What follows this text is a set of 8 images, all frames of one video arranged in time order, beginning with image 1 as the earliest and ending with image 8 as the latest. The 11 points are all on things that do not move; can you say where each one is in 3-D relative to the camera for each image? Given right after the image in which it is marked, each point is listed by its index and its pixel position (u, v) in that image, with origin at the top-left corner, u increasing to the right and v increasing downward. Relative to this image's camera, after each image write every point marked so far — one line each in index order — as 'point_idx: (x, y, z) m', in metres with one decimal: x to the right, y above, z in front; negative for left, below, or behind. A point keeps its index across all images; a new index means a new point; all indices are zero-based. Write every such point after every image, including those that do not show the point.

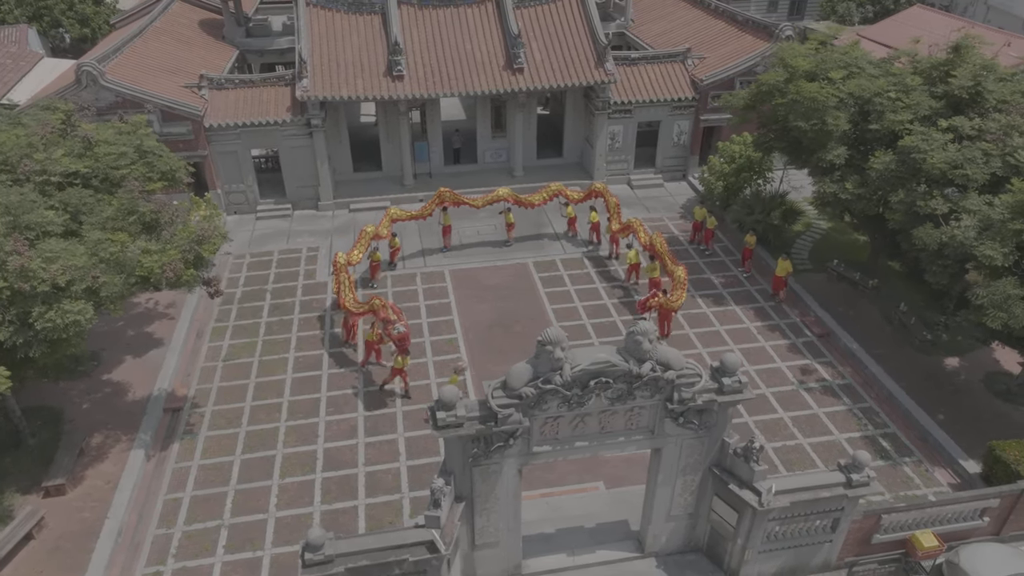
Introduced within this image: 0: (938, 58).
0: (+10.4, +5.6, +17.3) m
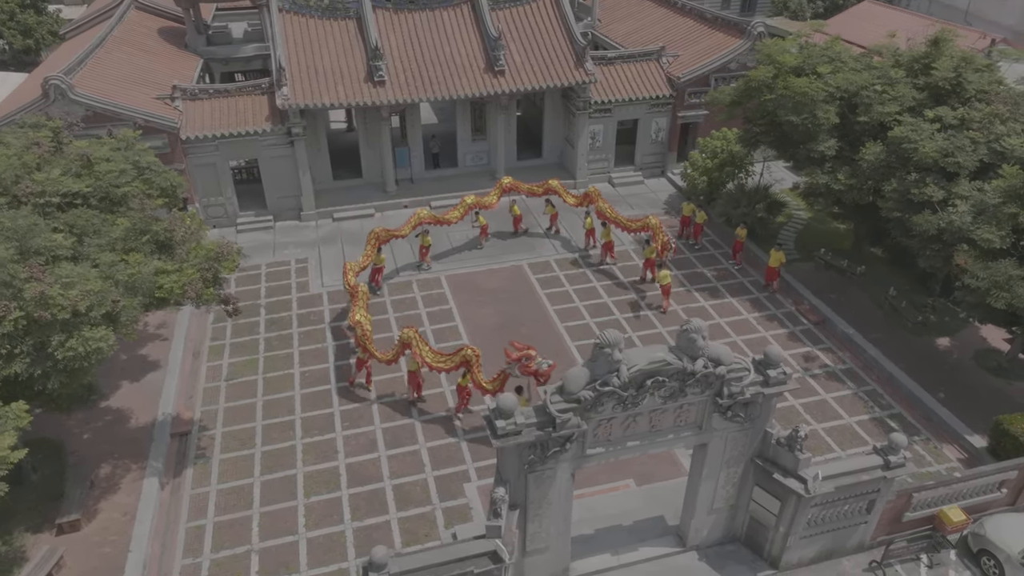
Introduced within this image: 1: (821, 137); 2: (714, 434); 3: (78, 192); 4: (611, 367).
0: (+10.3, +6.0, +18.1) m
1: (+7.8, +3.8, +18.1) m
2: (+3.2, -2.3, +11.2) m
3: (-7.8, +1.7, +12.9) m
4: (+1.4, -1.1, +9.8) m
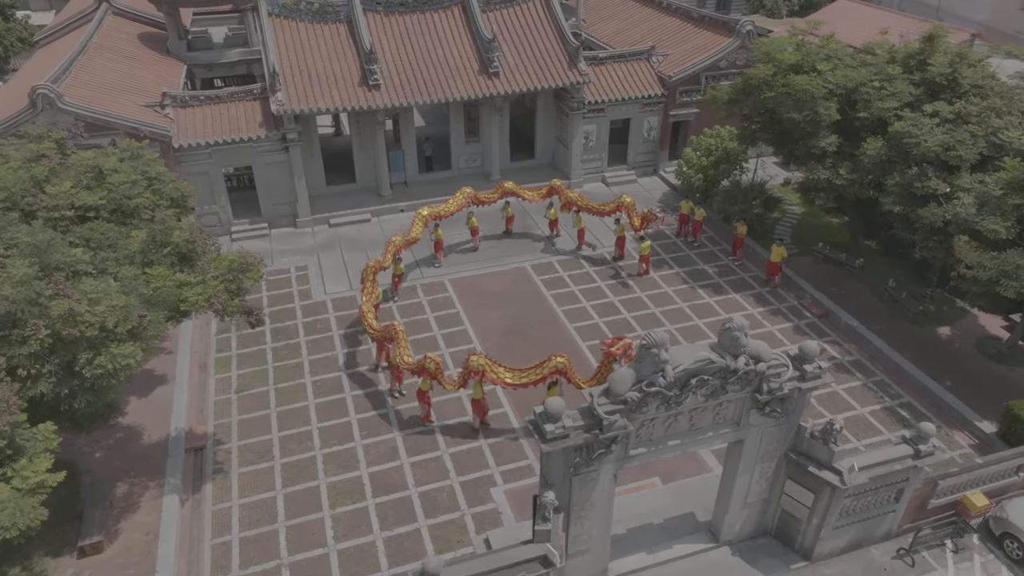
0: (+10.4, +6.2, +18.5) m
1: (+8.0, +4.0, +18.4) m
2: (+3.8, -2.2, +11.3) m
3: (-7.4, +1.5, +12.5) m
4: (+2.0, -1.1, +9.9) m
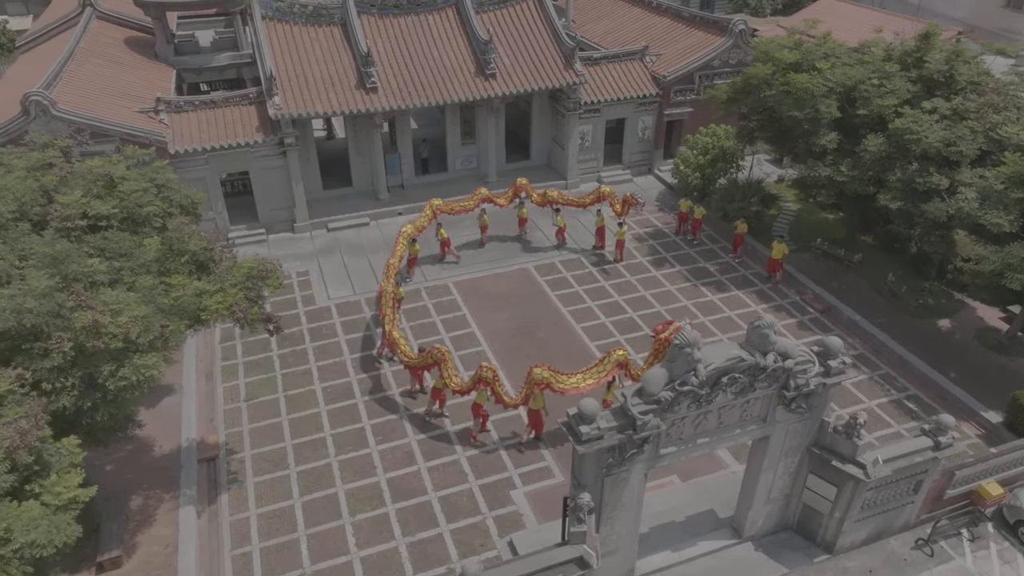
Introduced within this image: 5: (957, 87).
0: (+10.5, +6.4, +18.8) m
1: (+8.1, +4.1, +18.6) m
2: (+4.2, -2.2, +11.4) m
3: (-7.1, +1.3, +12.3) m
4: (+2.5, -1.1, +9.9) m
5: (+11.1, +5.0, +17.8) m
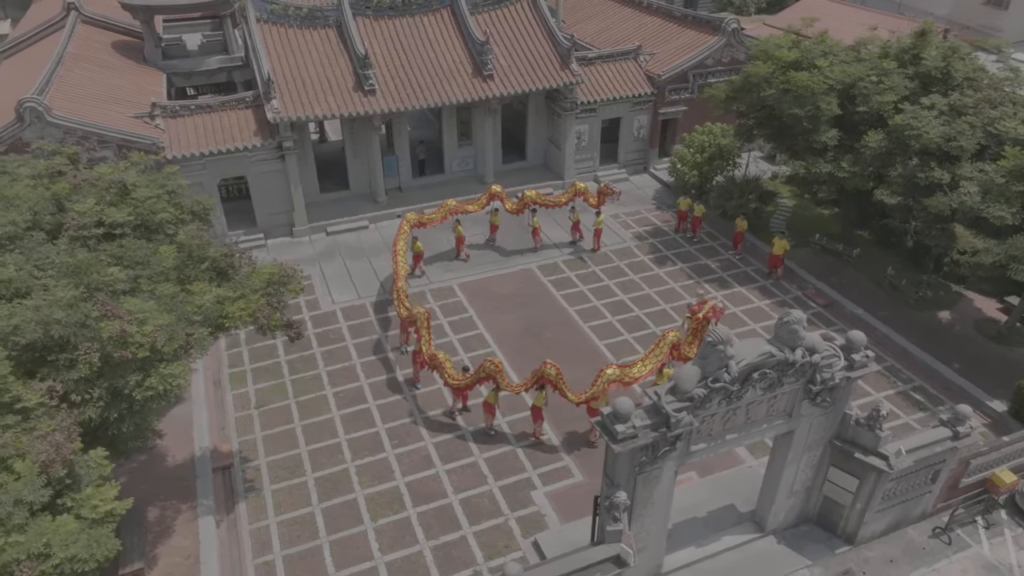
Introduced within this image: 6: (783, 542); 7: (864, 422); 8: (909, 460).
0: (+10.5, +6.6, +19.1) m
1: (+8.2, +4.3, +18.9) m
2: (+4.7, -2.1, +11.5) m
3: (-6.7, +1.1, +12.1) m
4: (+3.0, -1.1, +10.0) m
5: (+11.2, +5.2, +18.1) m
6: (+4.9, -4.6, +12.9) m
7: (+5.8, -2.2, +11.8) m
8: (+6.6, -2.9, +11.9) m
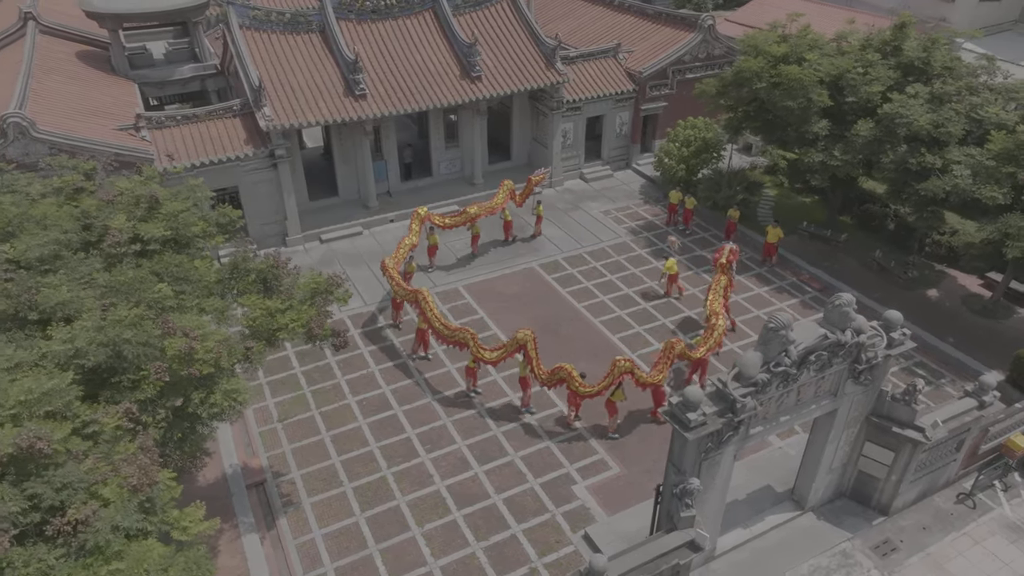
0: (+10.5, +7.1, +20.0) m
1: (+8.3, +4.7, +19.6) m
2: (+5.6, -1.9, +12.0) m
3: (-5.9, +0.8, +11.7) m
4: (+4.0, -0.9, +10.4) m
5: (+11.3, +5.8, +19.1) m
6: (+5.9, -4.3, +13.4) m
7: (+6.7, -1.9, +12.3) m
8: (+7.6, -2.5, +12.5) m
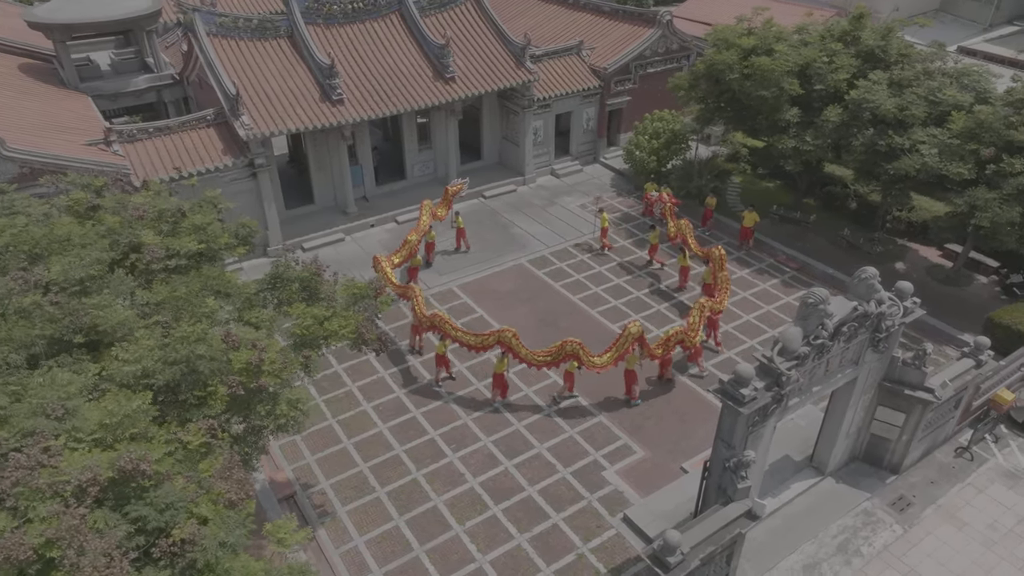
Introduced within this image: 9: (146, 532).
0: (+9.8, +7.8, +21.2) m
1: (+7.9, +5.2, +20.6) m
2: (+6.3, -1.4, +12.8) m
3: (-5.3, +0.6, +11.4) m
4: (+4.8, -0.5, +11.1) m
5: (+10.8, +6.5, +20.3) m
6: (+6.6, -3.9, +14.3) m
7: (+7.4, -1.4, +13.3) m
8: (+8.3, -1.9, +13.5) m
9: (-3.9, -2.6, +7.6) m
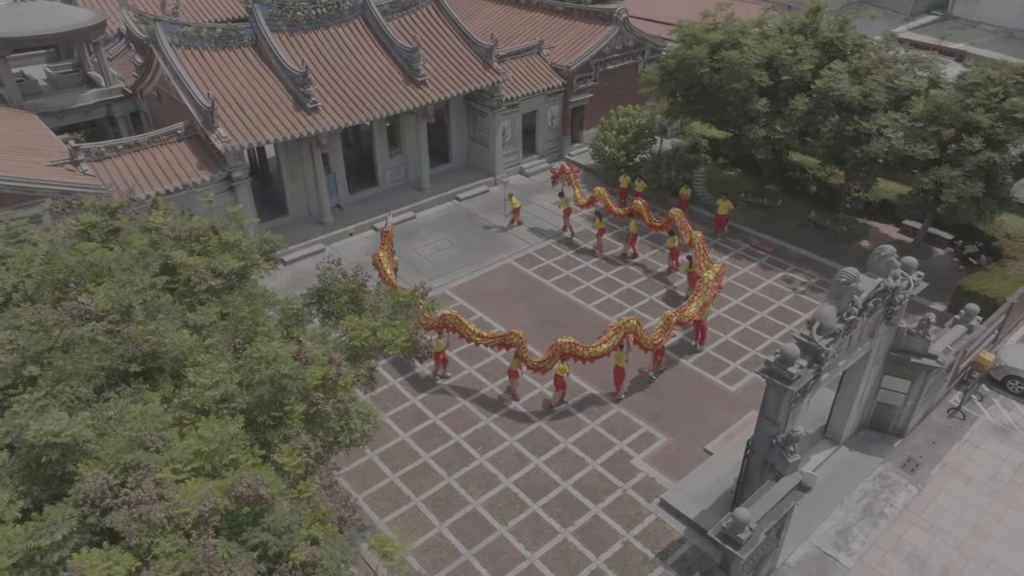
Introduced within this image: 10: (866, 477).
0: (+9.0, +8.4, +22.3) m
1: (+7.3, +5.7, +21.5) m
2: (+7.0, -1.0, +13.7) m
3: (-4.5, +0.3, +11.1) m
4: (+5.6, -0.2, +11.7) m
5: (+10.2, +7.2, +21.6) m
6: (+7.3, -3.4, +15.1) m
7: (+8.0, -0.9, +14.2) m
8: (+8.9, -1.4, +14.5) m
9: (-2.5, -2.8, +7.4) m
10: (+7.2, -3.8, +14.5) m
